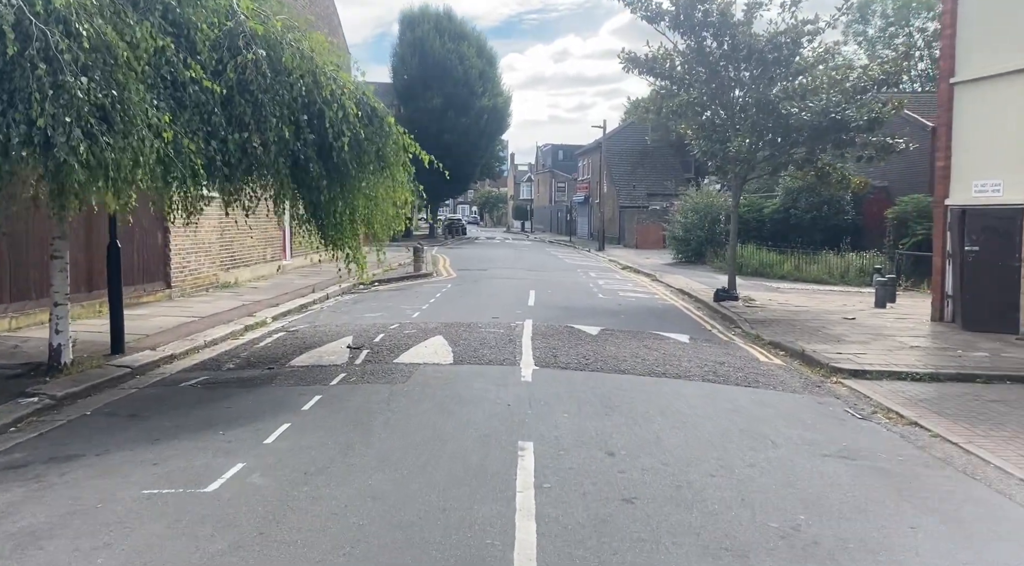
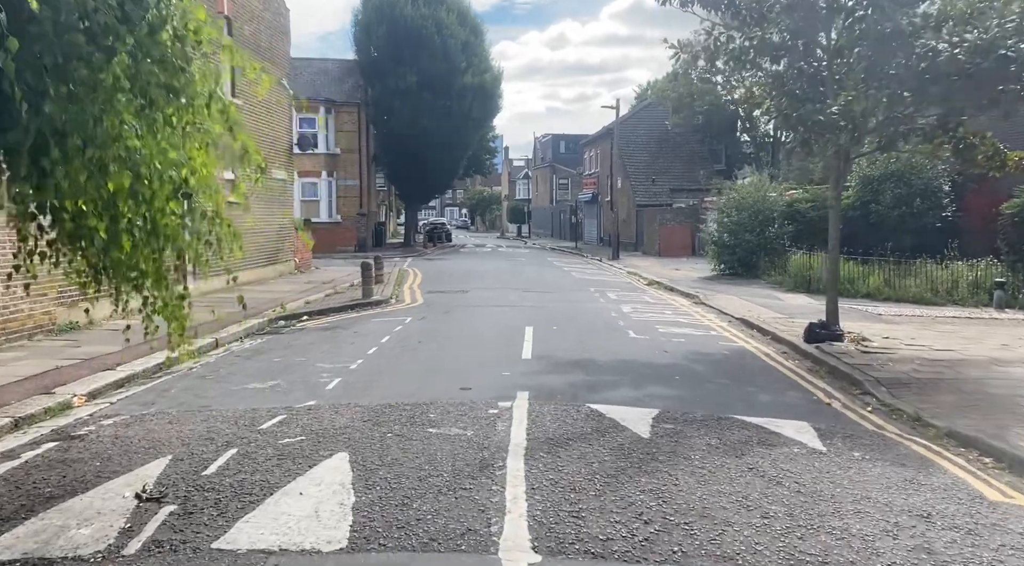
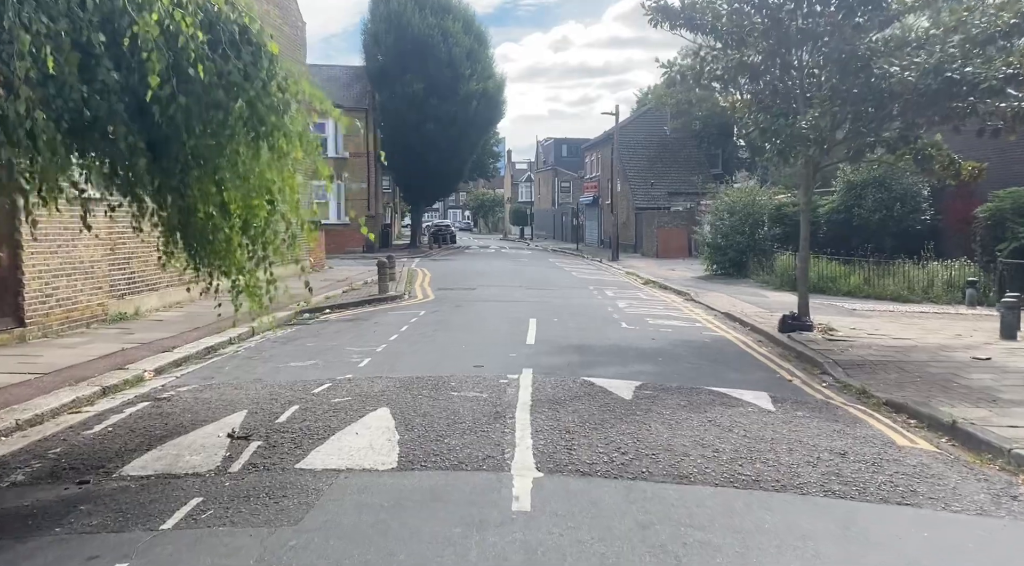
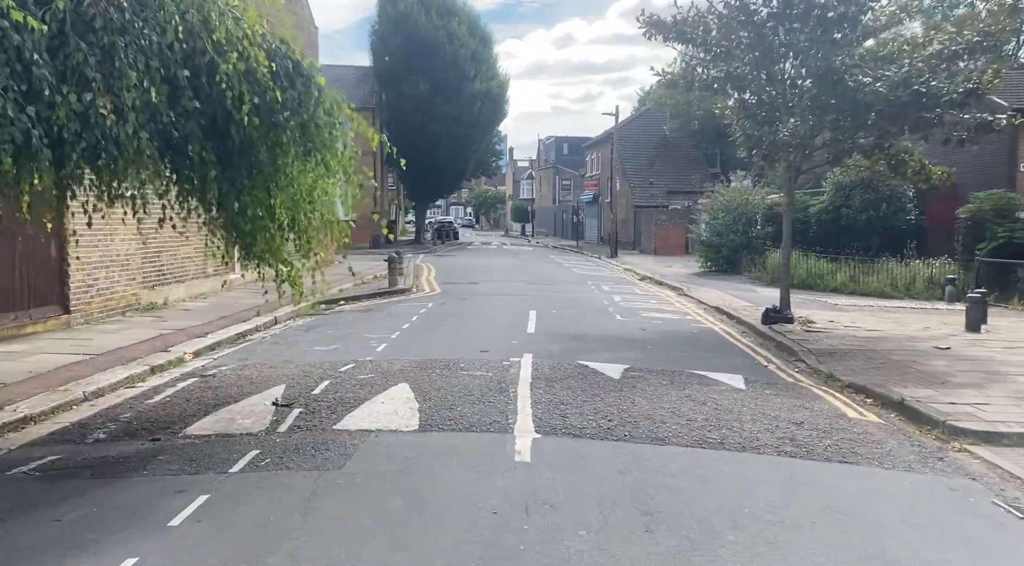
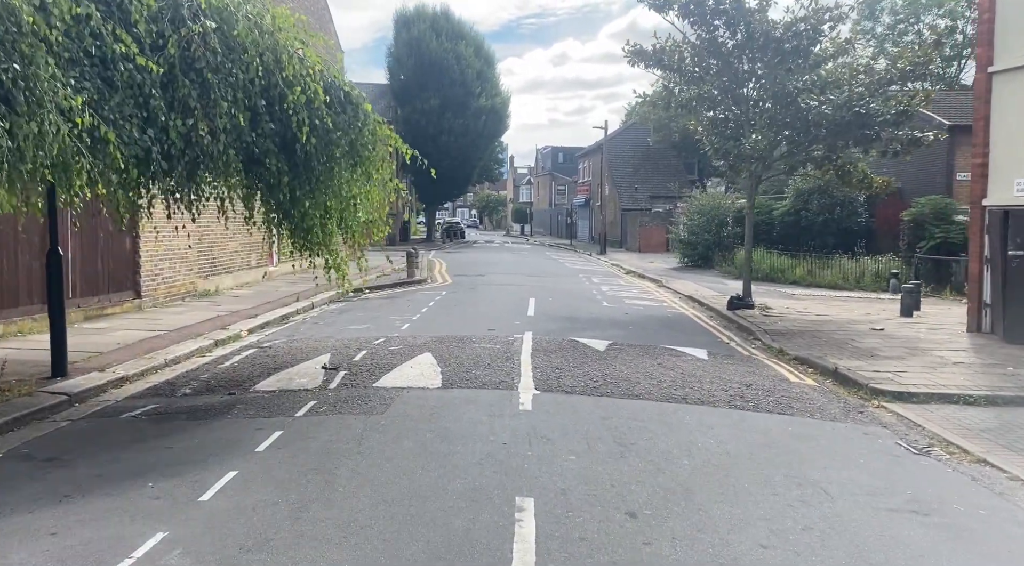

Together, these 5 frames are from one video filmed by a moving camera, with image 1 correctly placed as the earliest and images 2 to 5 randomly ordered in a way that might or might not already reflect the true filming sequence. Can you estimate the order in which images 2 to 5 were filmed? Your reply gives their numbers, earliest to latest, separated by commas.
5, 4, 3, 2
